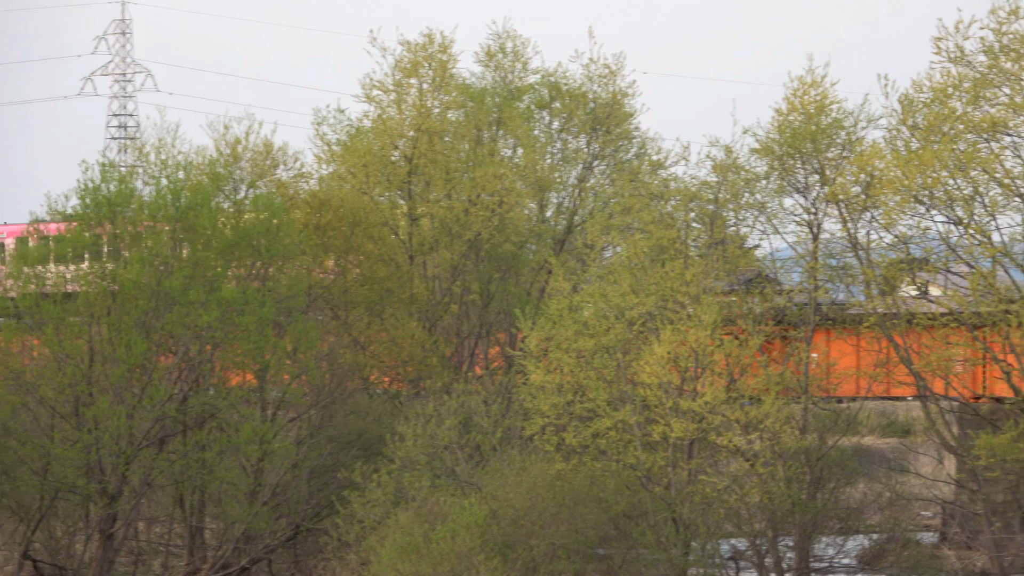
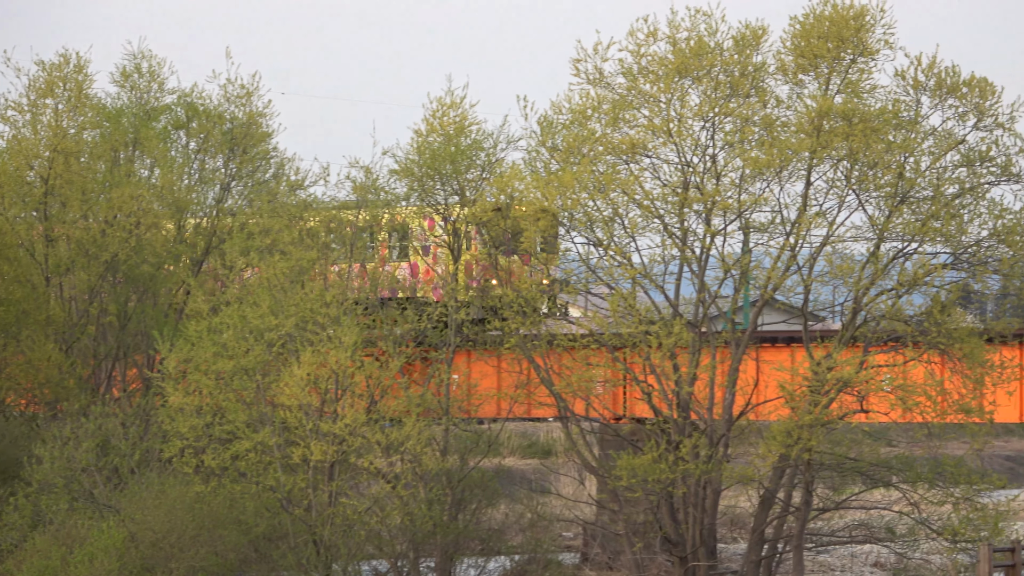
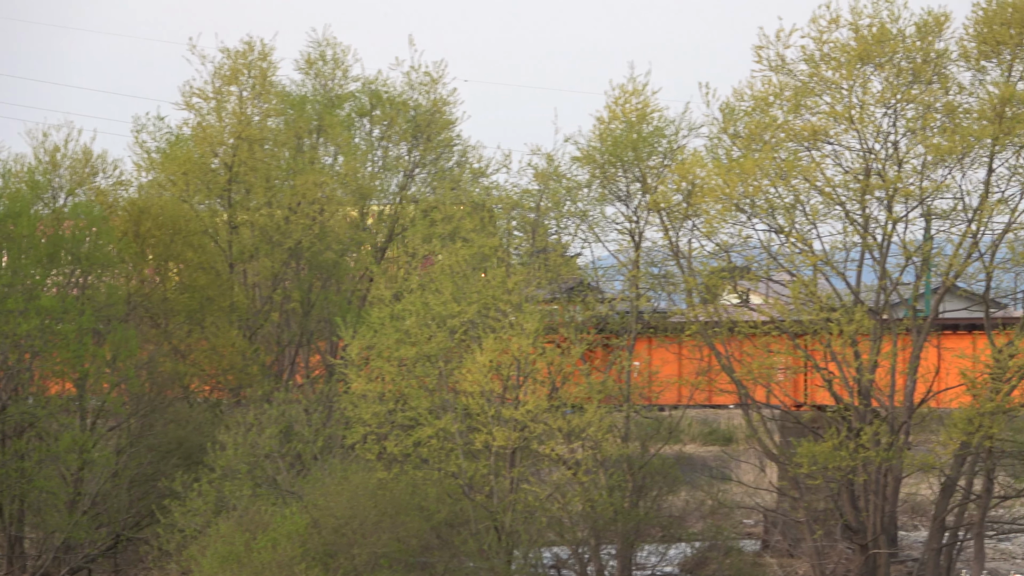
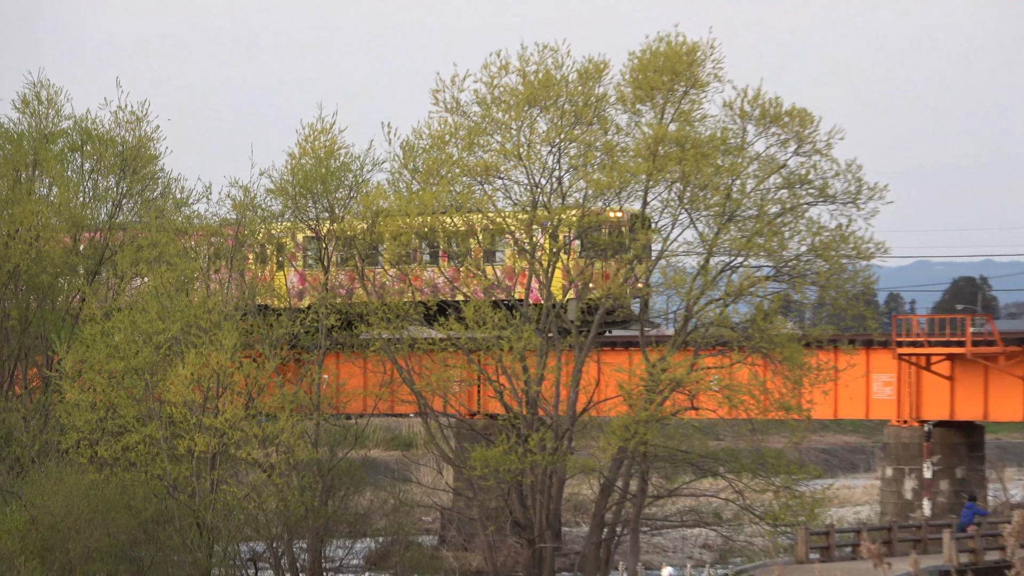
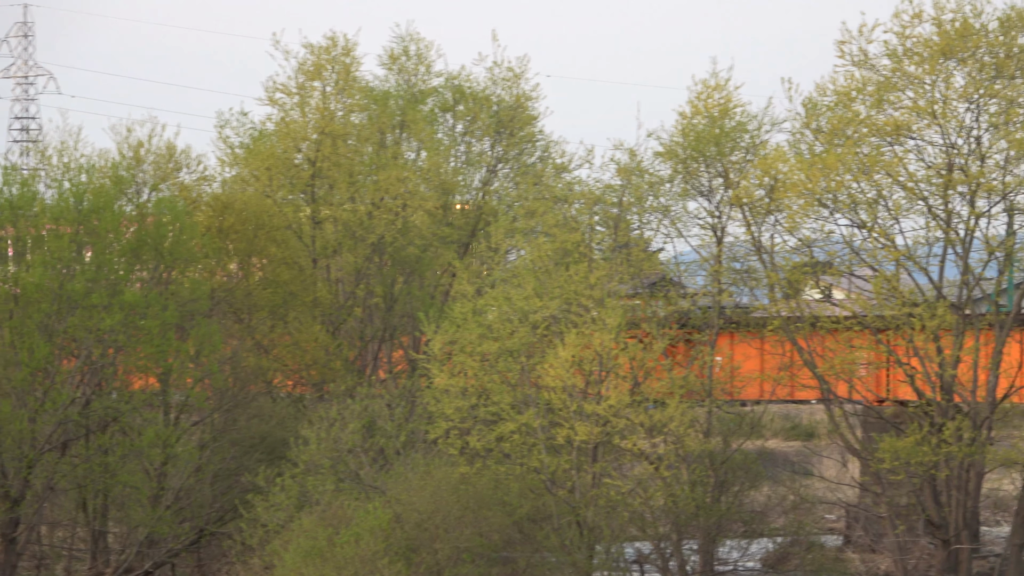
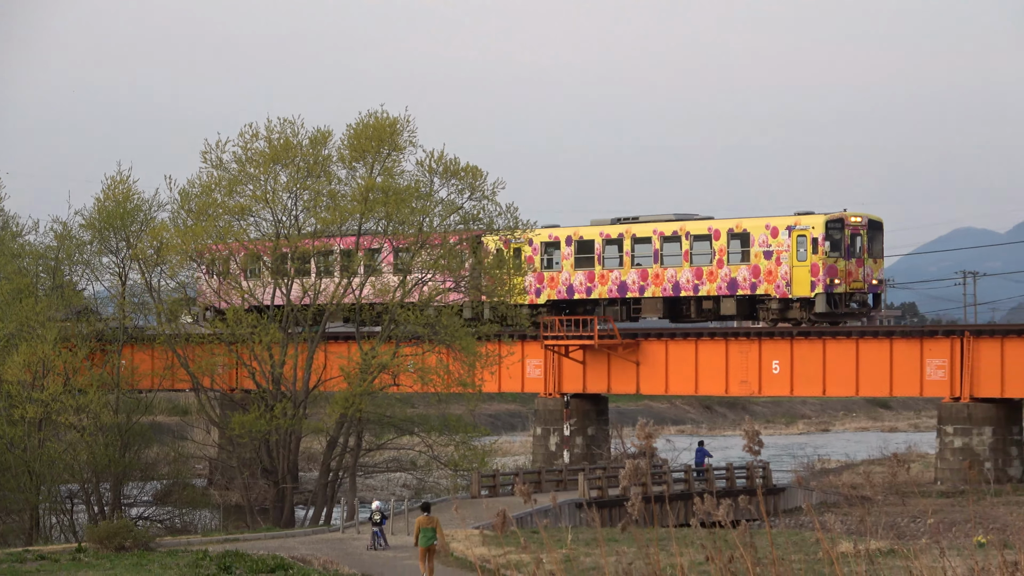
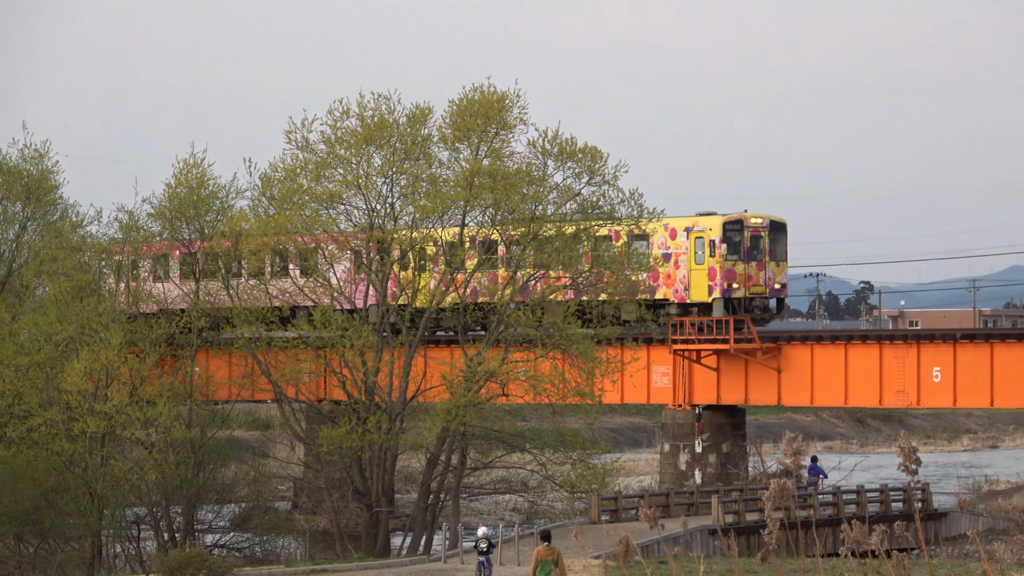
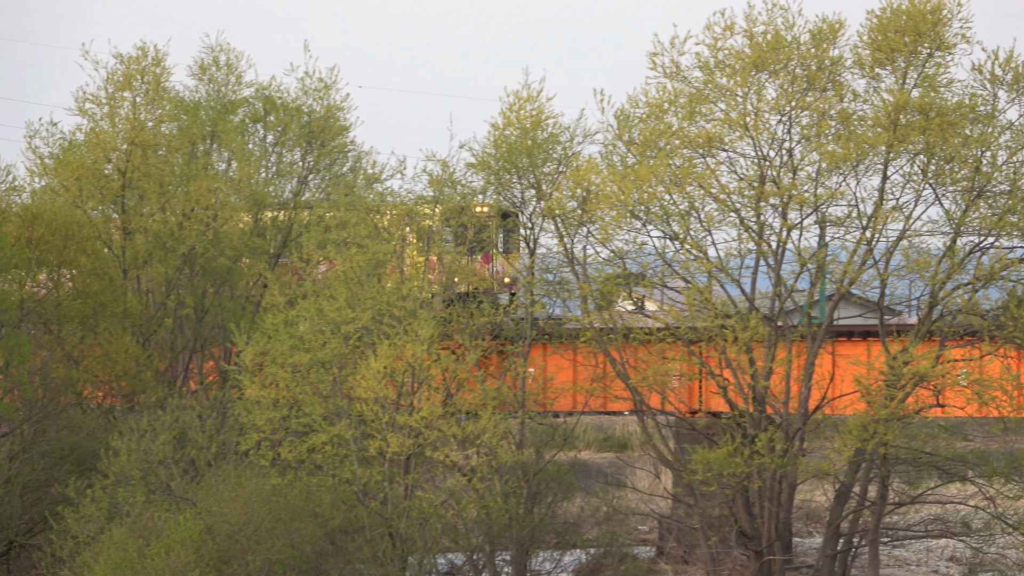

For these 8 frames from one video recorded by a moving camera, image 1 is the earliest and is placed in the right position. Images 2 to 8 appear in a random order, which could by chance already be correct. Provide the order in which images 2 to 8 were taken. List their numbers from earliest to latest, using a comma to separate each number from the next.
5, 3, 8, 2, 4, 7, 6
